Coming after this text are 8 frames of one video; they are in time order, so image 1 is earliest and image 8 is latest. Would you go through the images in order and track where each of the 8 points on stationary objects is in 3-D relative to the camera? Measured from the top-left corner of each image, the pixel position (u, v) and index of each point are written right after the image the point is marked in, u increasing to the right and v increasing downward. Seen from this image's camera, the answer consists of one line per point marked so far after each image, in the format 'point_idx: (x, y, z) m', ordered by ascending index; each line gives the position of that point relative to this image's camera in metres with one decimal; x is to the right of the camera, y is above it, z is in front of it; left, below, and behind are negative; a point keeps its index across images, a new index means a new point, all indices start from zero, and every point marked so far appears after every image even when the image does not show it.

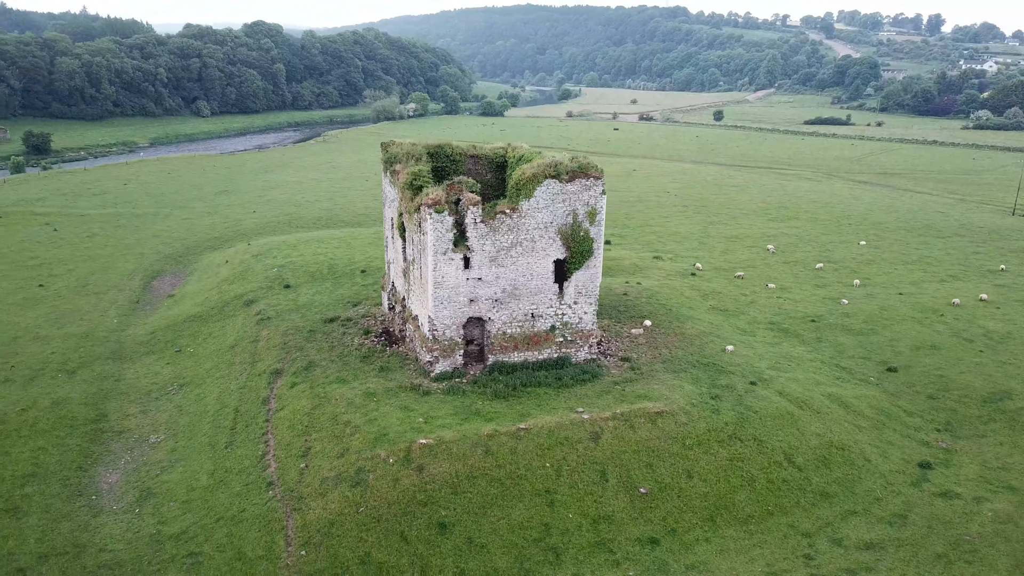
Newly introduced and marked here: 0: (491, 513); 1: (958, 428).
0: (-0.4, -4.0, +14.3) m
1: (+10.0, -3.2, +18.0) m
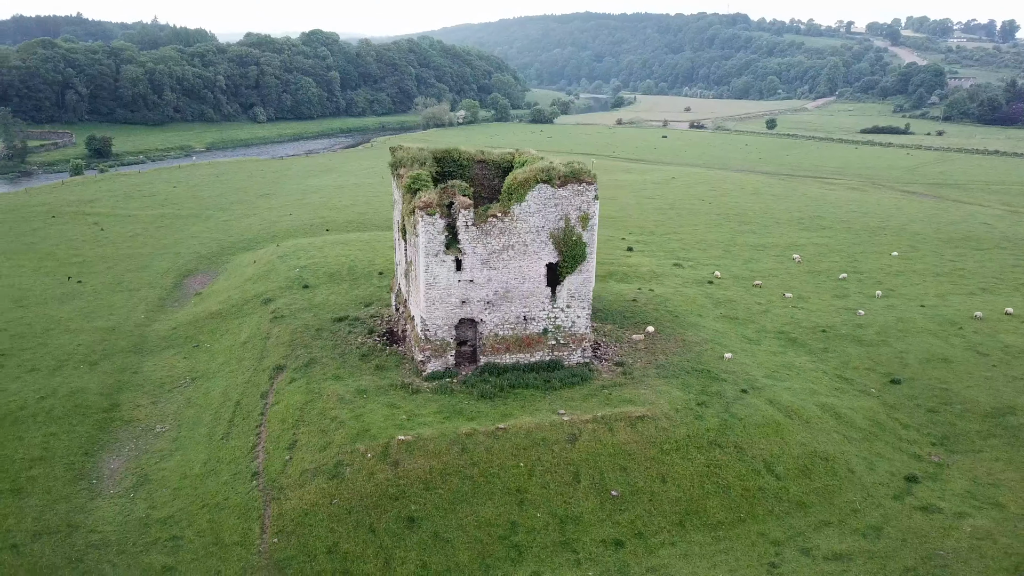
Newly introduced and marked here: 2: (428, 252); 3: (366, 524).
0: (-0.9, -4.0, +14.6) m
1: (+9.7, -3.4, +17.6) m
2: (-1.9, +0.8, +18.3) m
3: (-2.6, -4.2, +14.2) m
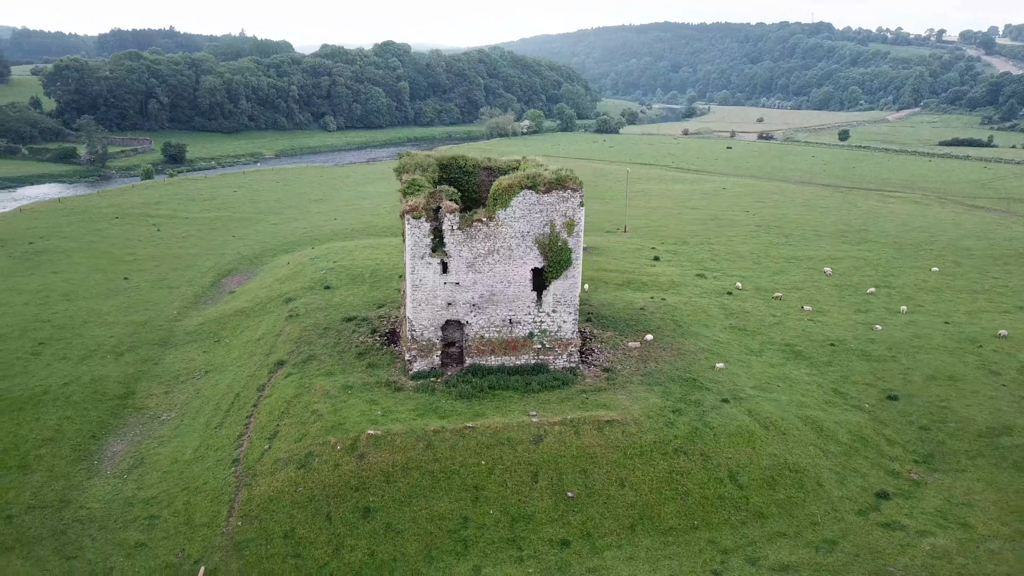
0: (-1.8, -4.0, +15.0) m
1: (+9.1, -3.7, +17.1) m
2: (-2.3, +0.8, +18.9) m
3: (-3.5, -4.2, +14.8) m
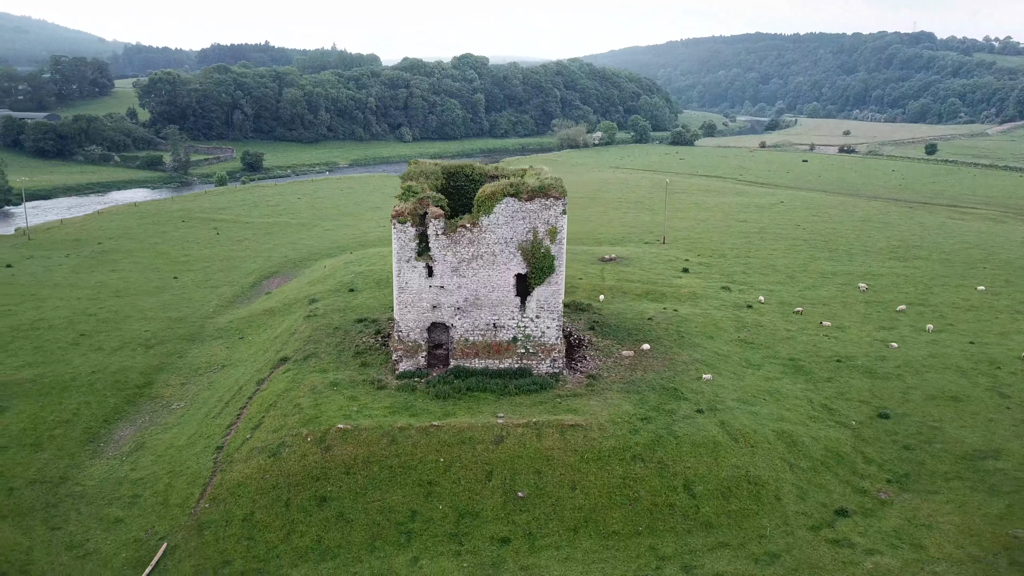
0: (-2.8, -4.0, +15.6) m
1: (+8.3, -4.0, +16.6) m
2: (-2.7, +0.7, +19.6) m
3: (-4.5, -4.1, +15.6) m
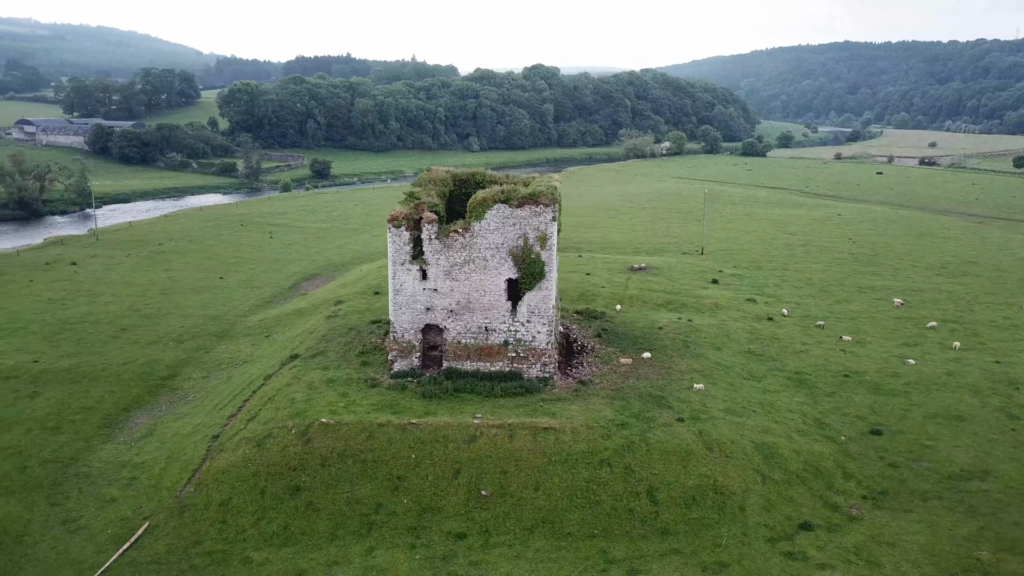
0: (-3.5, -4.0, +16.3) m
1: (+7.6, -4.3, +16.1) m
2: (-3.0, +0.7, +20.3) m
3: (-5.2, -4.1, +16.4) m
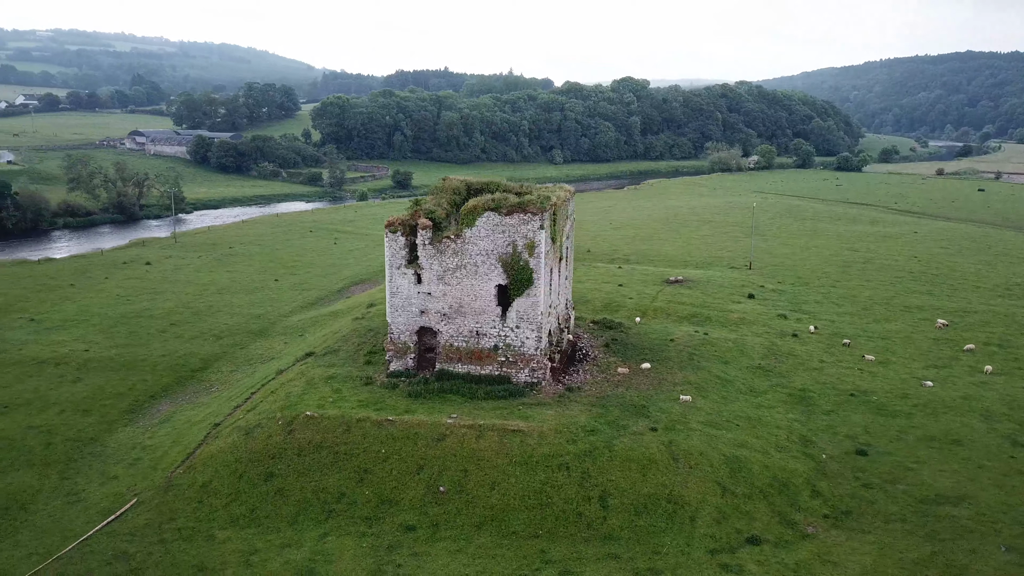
0: (-4.3, -4.0, +17.2) m
1: (+6.7, -4.5, +15.7) m
2: (-3.2, +0.6, +21.2) m
3: (-6.0, -4.0, +17.5) m
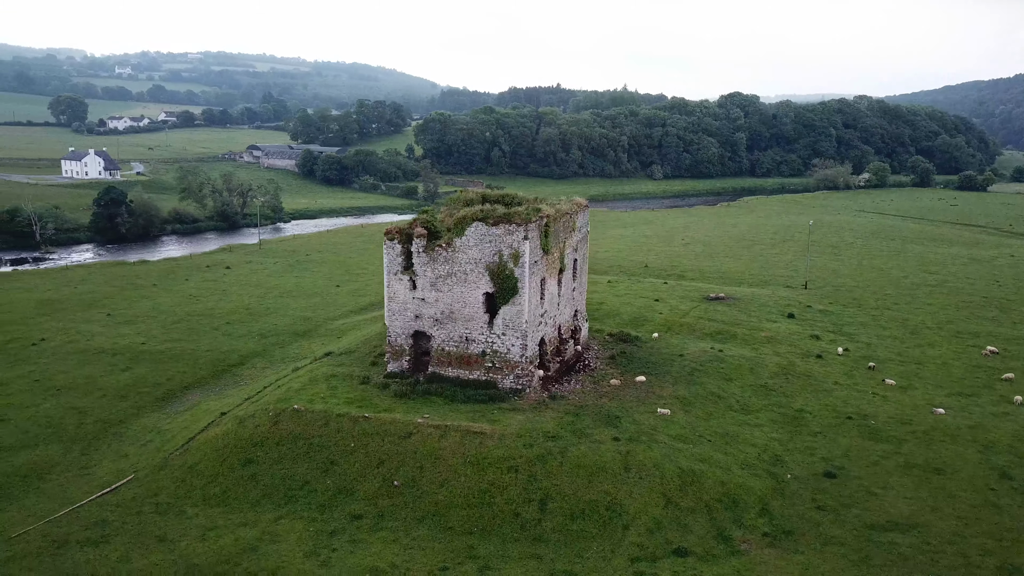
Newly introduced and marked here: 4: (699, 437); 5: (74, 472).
0: (-5.3, -4.0, +18.5) m
1: (+5.4, -4.8, +15.4) m
2: (-3.4, +0.5, +22.3) m
3: (-6.9, -4.0, +19.0) m
4: (+4.6, -3.6, +19.3) m
5: (-10.7, -4.5, +19.6) m
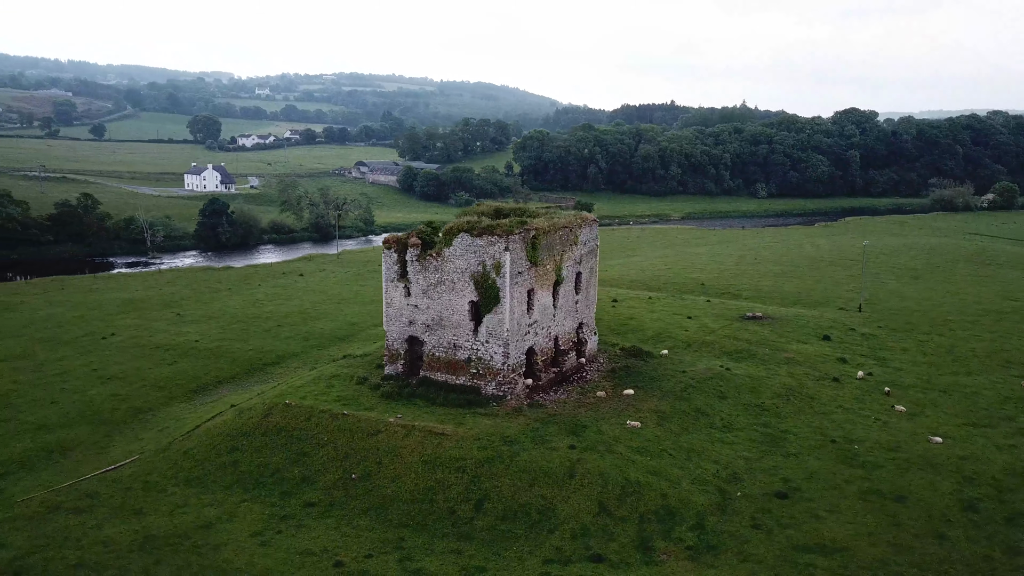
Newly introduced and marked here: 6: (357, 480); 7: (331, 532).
0: (-6.2, -4.1, +19.9) m
1: (+3.8, -5.1, +15.3) m
2: (-3.7, +0.3, +23.6) m
3: (-7.7, -4.0, +20.7) m
4: (+3.6, -3.9, +19.3) m
5: (-11.5, -4.4, +21.9) m
6: (-3.6, -4.4, +18.3) m
7: (-3.7, -5.1, +16.7) m
